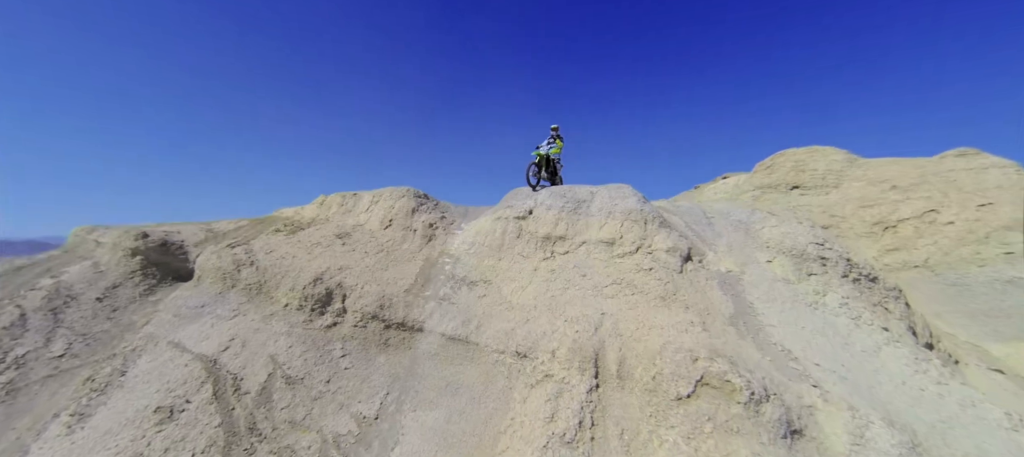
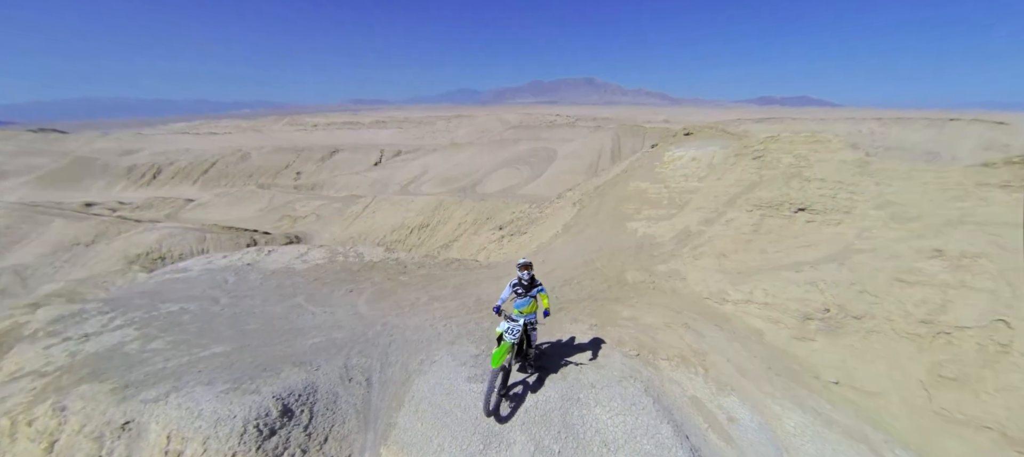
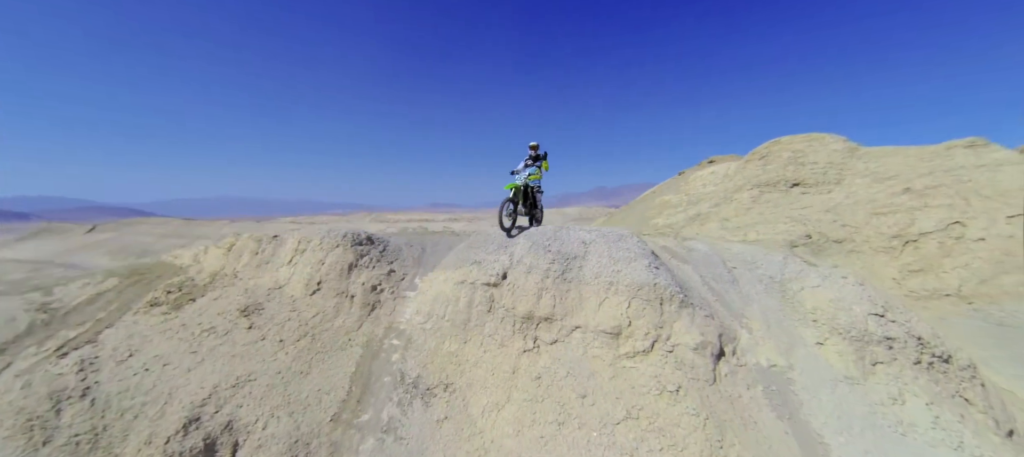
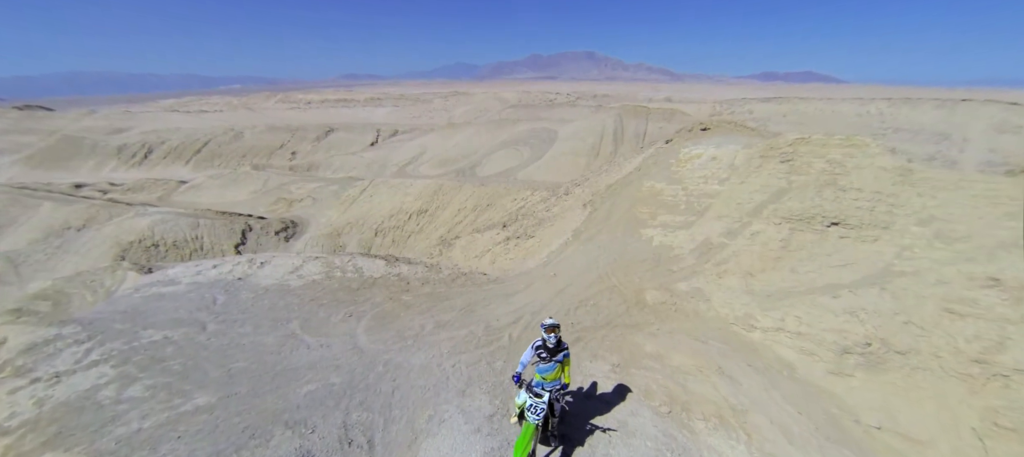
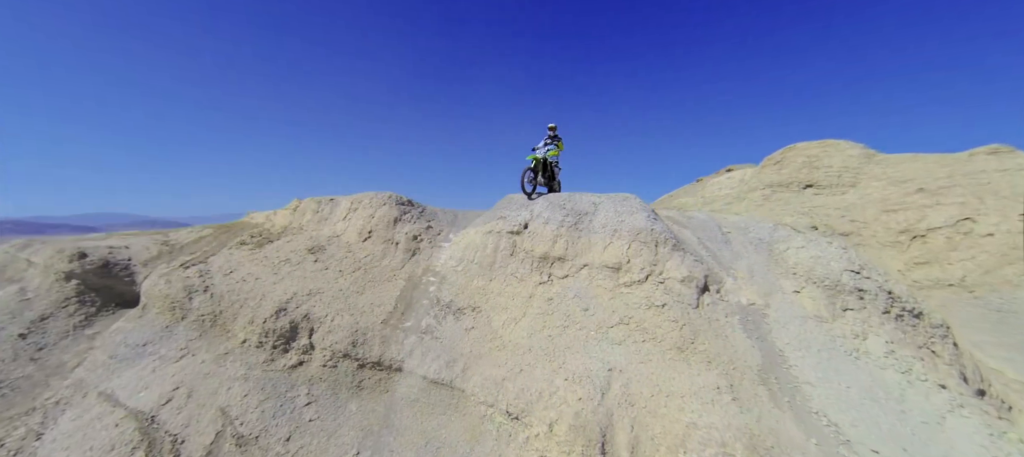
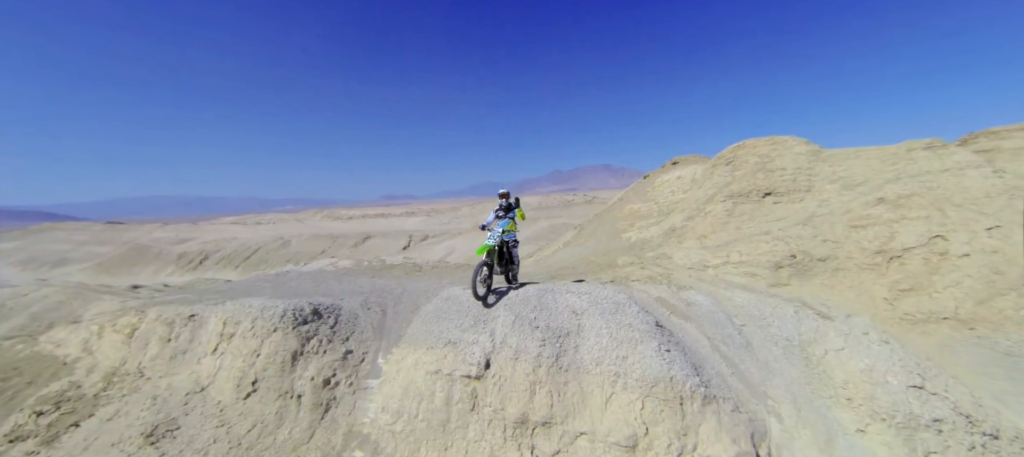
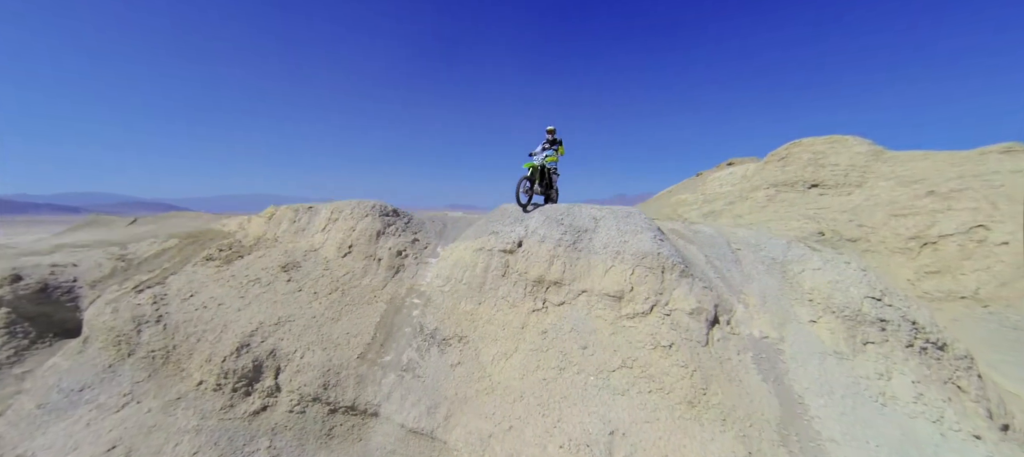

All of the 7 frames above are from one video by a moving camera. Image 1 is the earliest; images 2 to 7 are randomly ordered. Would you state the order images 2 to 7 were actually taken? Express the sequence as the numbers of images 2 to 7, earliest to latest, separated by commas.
5, 7, 3, 6, 2, 4
